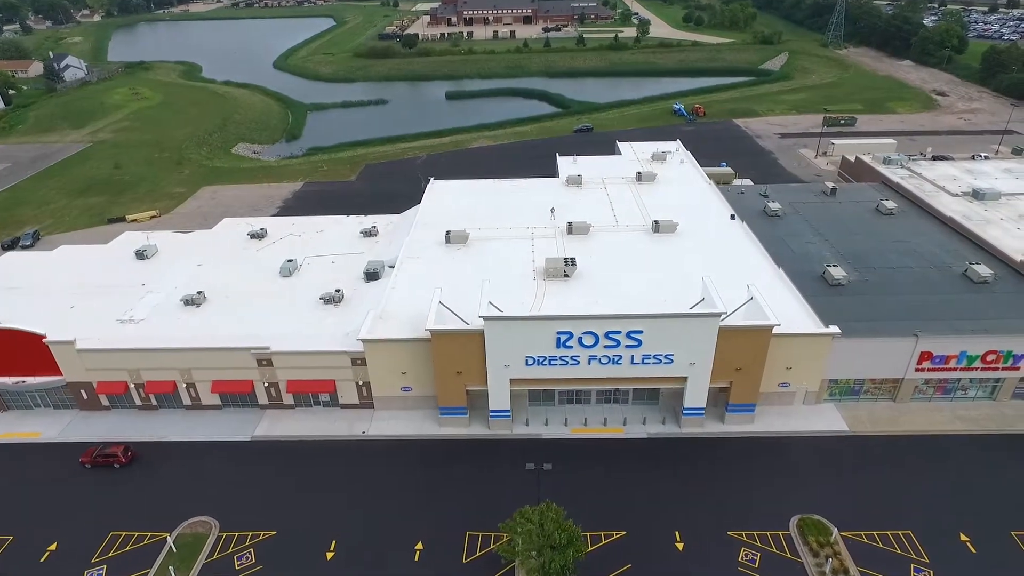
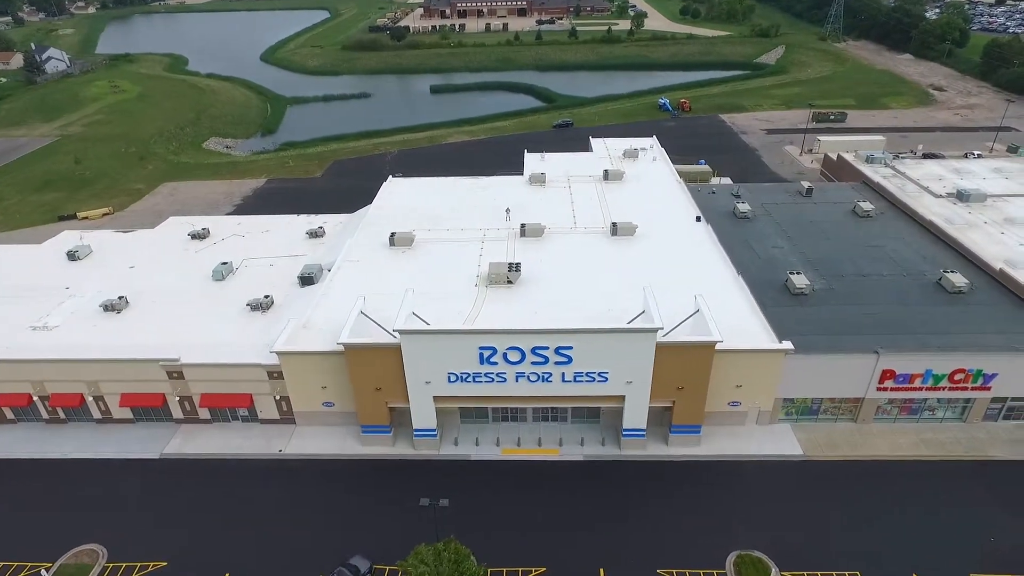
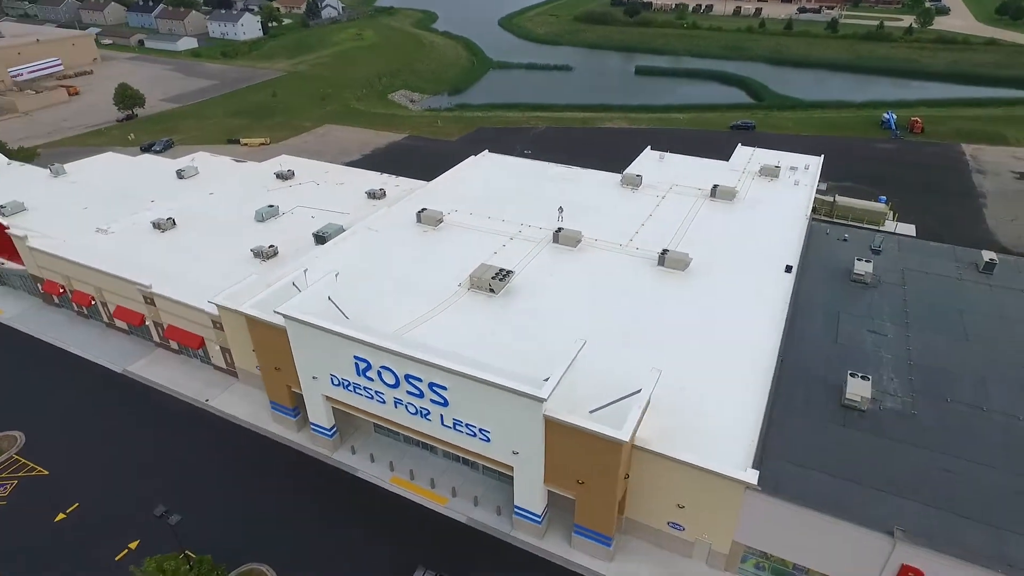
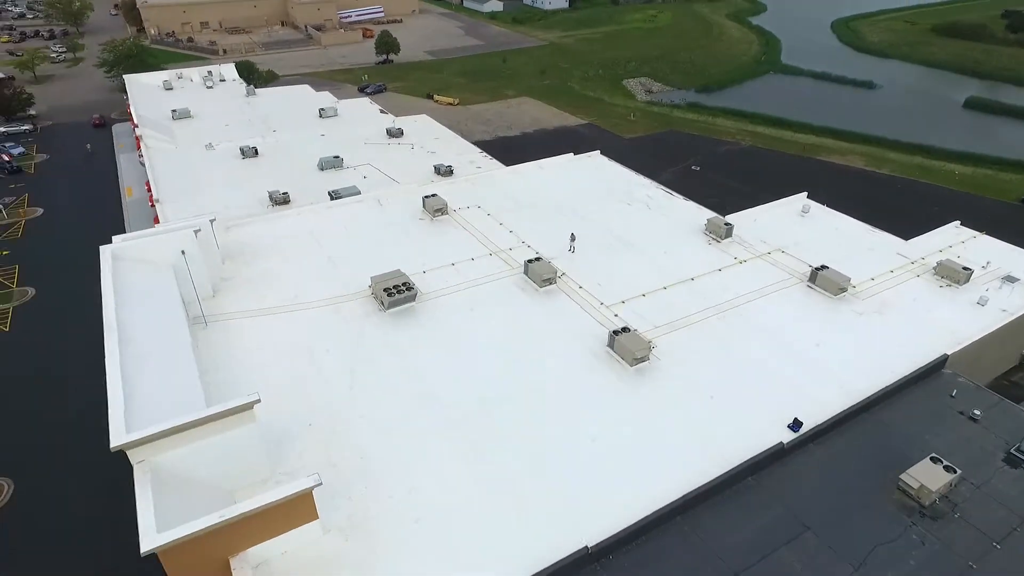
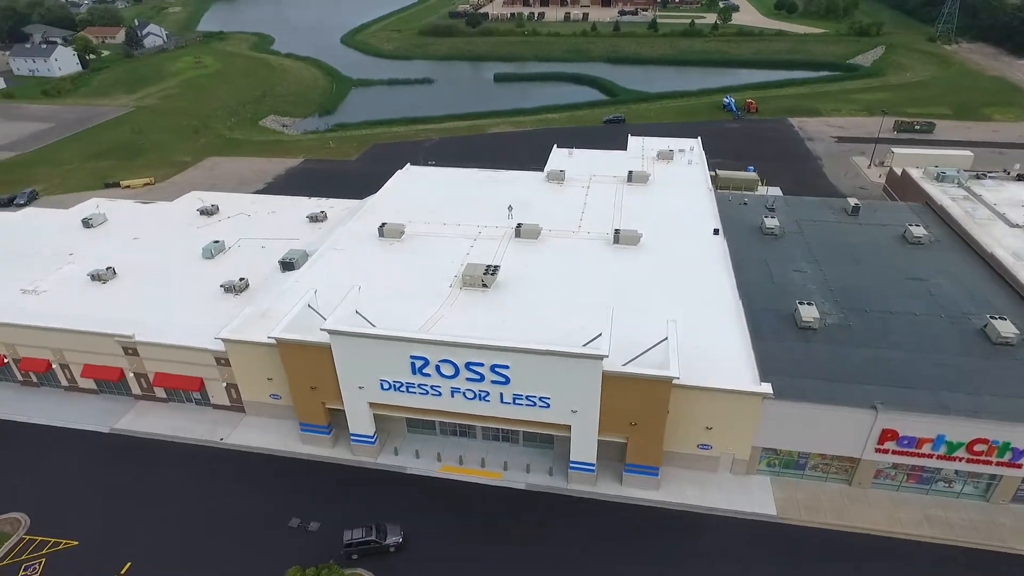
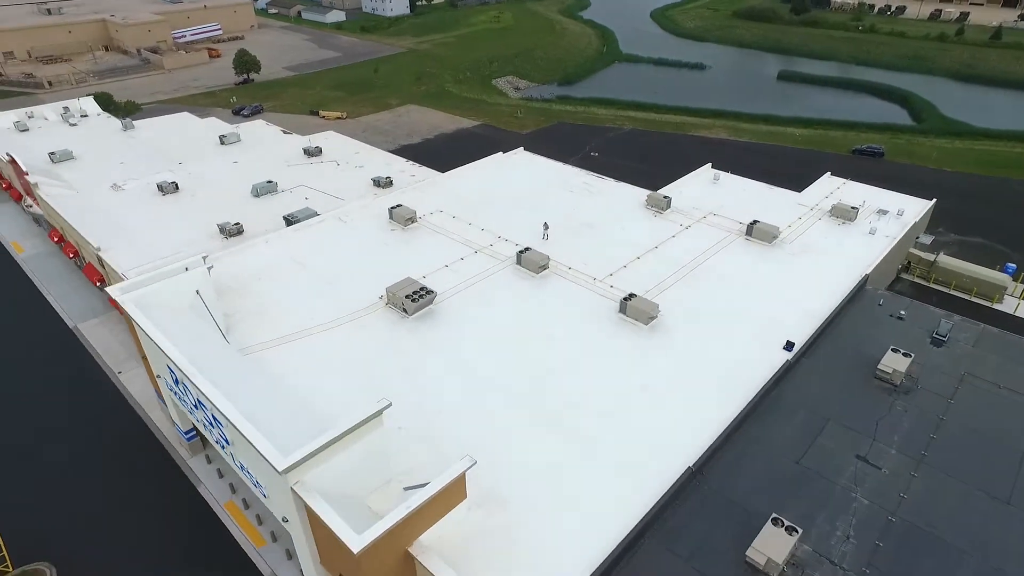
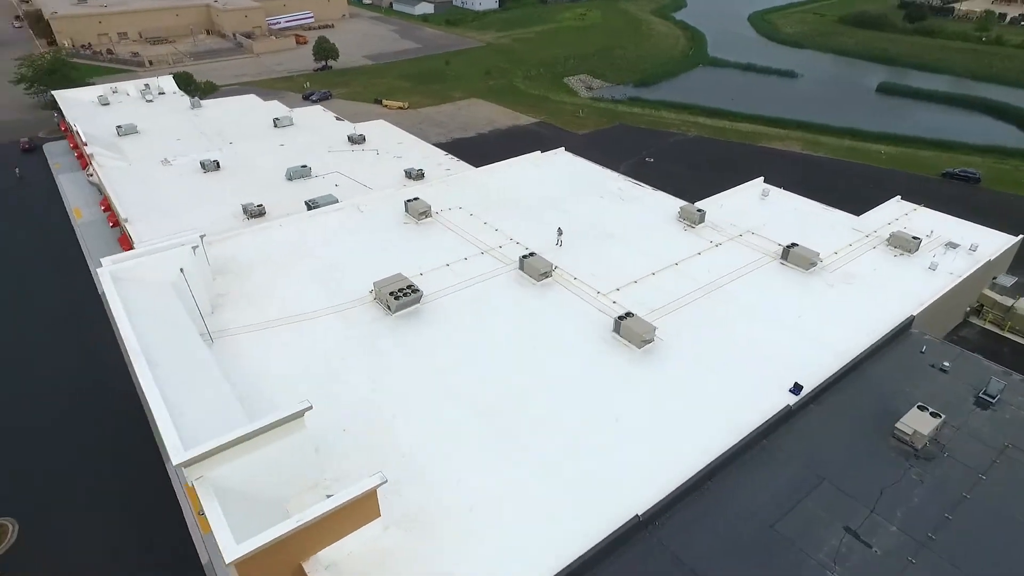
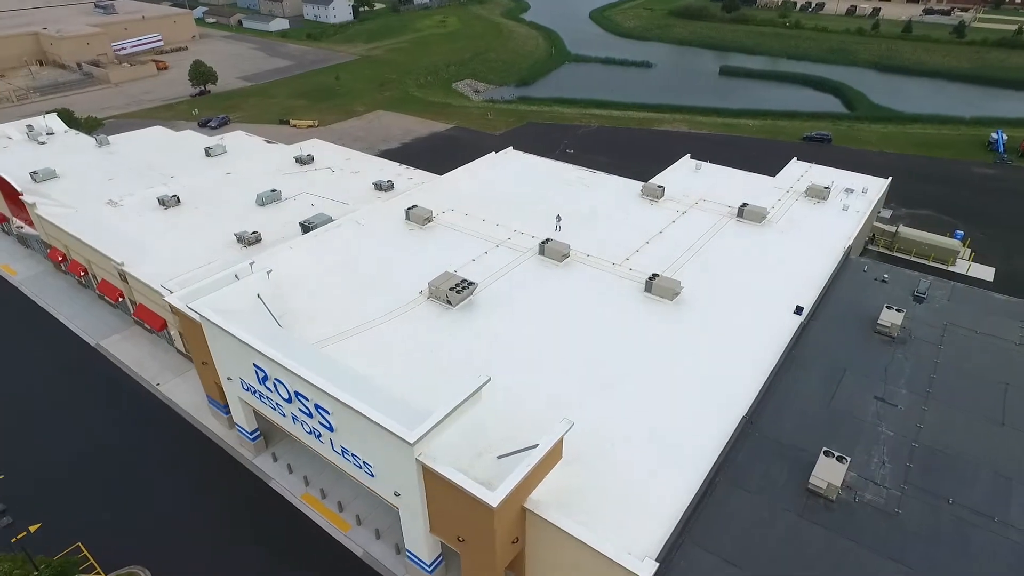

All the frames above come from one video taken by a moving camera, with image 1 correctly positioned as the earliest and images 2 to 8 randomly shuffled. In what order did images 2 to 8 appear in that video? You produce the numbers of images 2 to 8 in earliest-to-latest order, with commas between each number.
2, 5, 3, 8, 6, 7, 4
